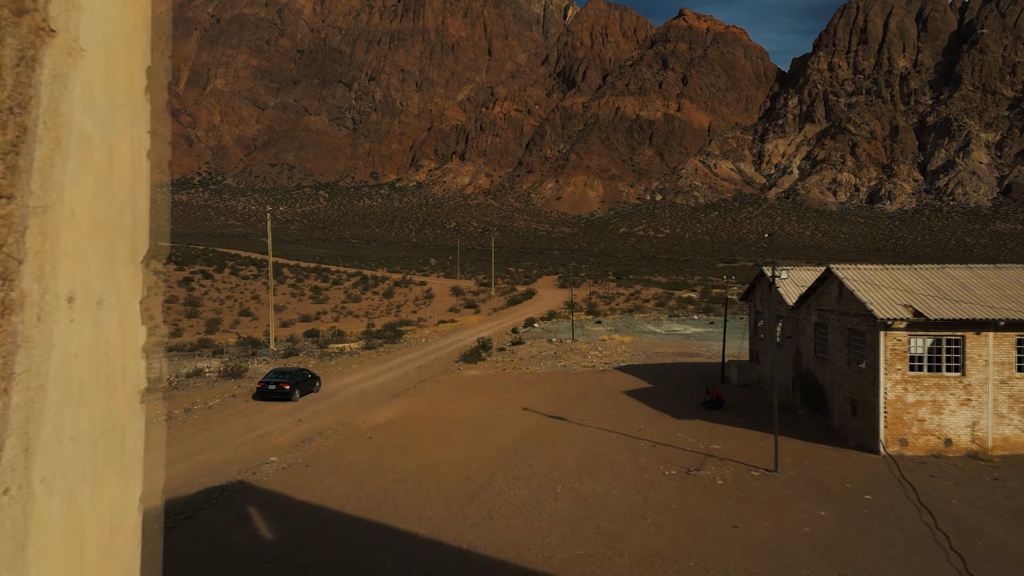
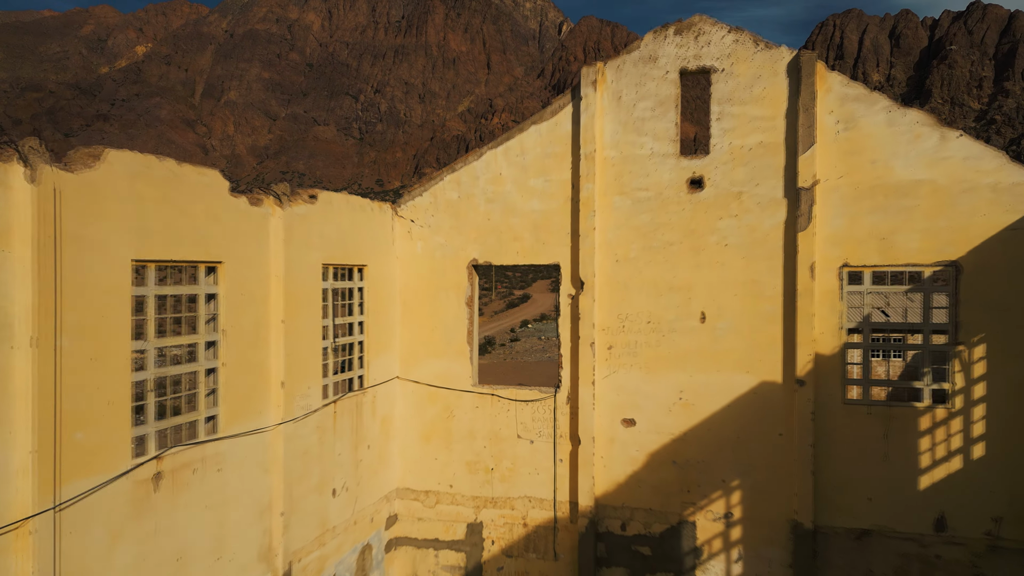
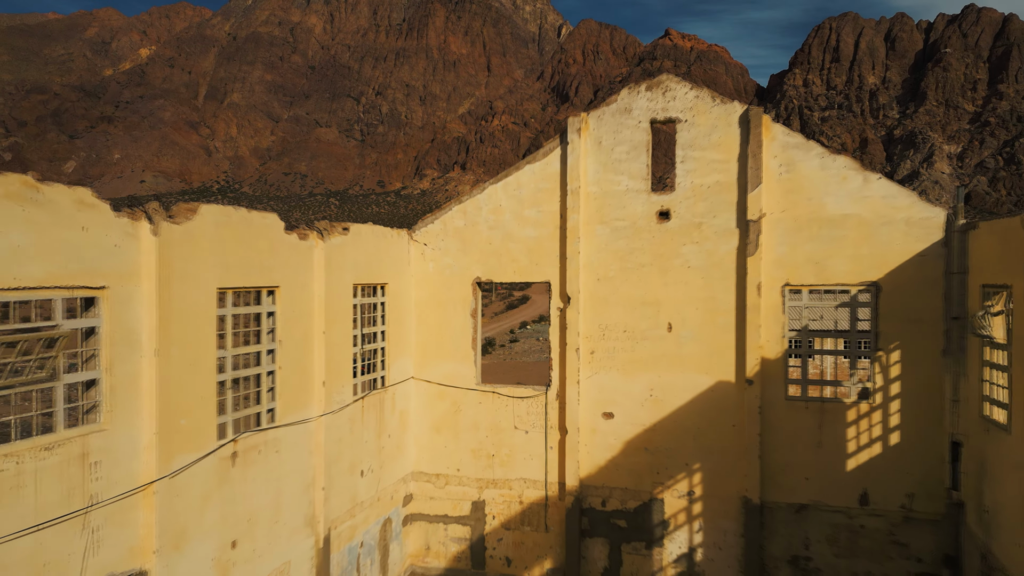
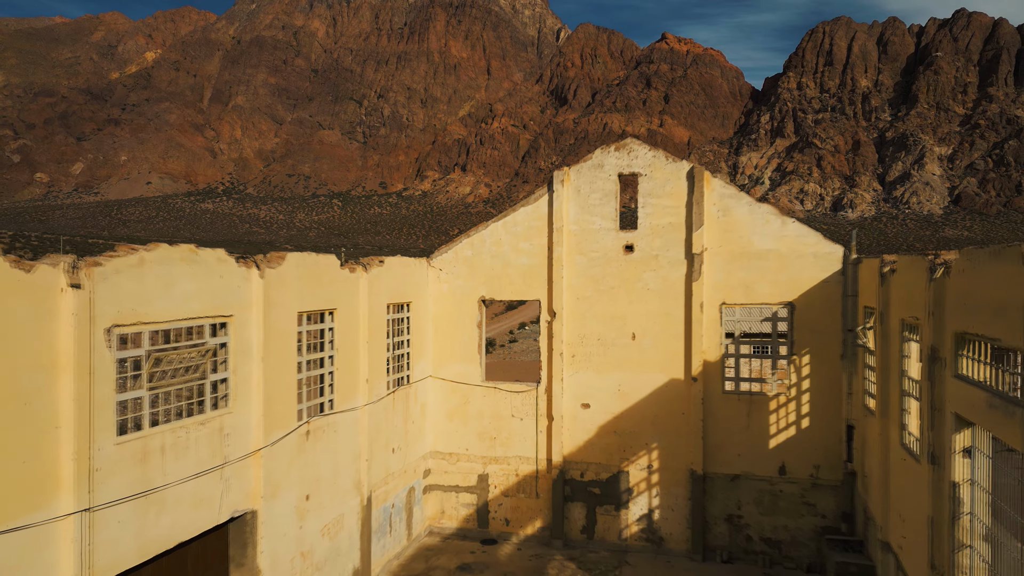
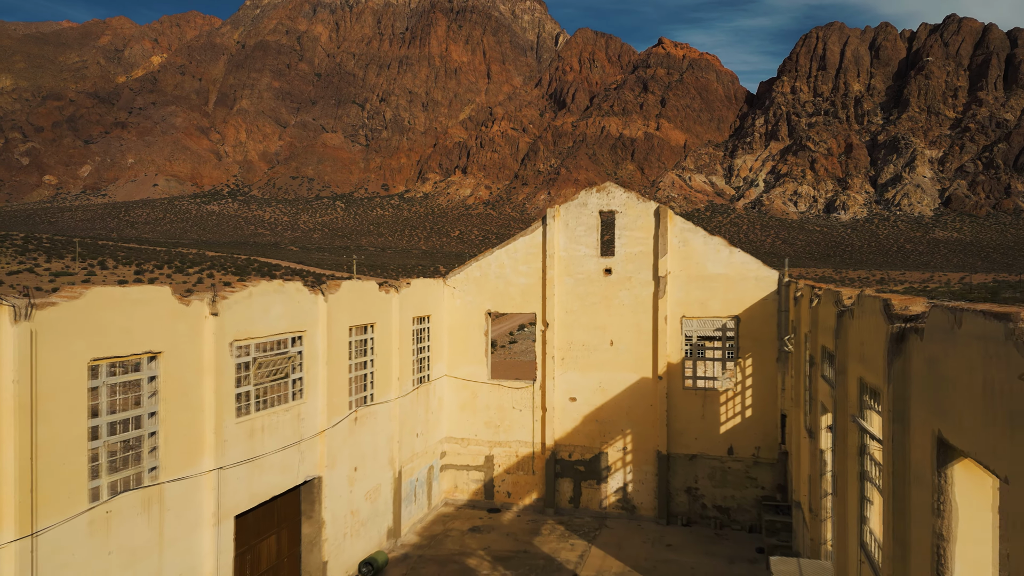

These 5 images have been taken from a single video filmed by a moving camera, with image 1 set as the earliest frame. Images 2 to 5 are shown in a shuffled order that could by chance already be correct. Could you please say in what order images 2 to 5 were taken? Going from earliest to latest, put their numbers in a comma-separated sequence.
2, 3, 4, 5
